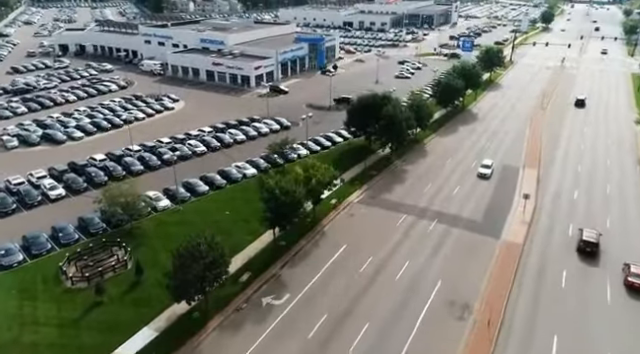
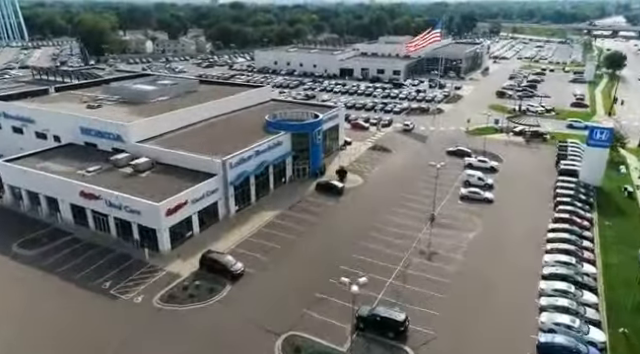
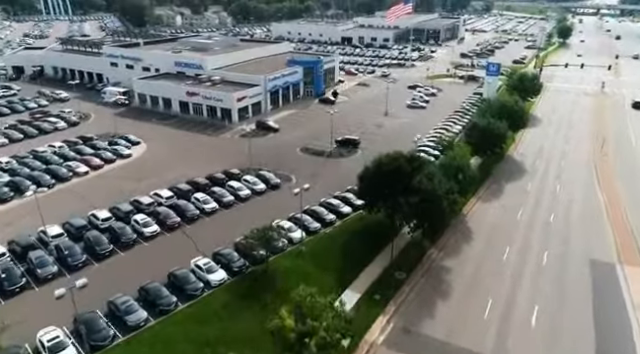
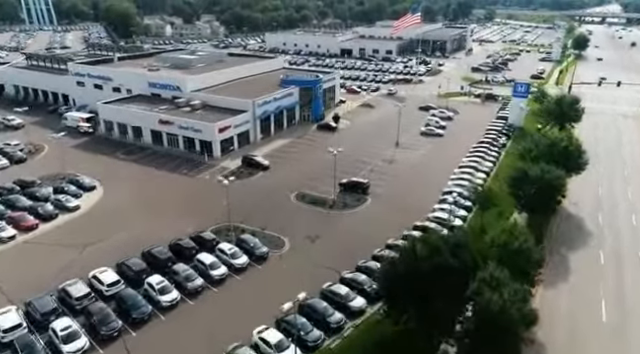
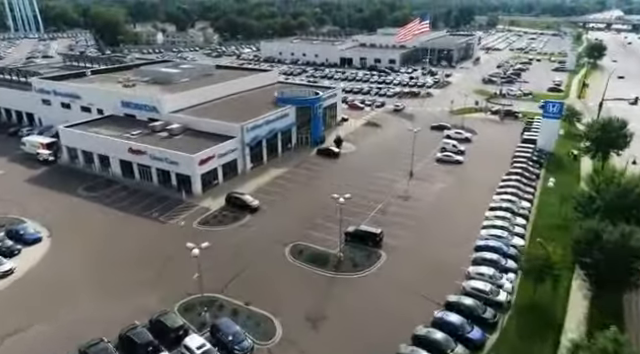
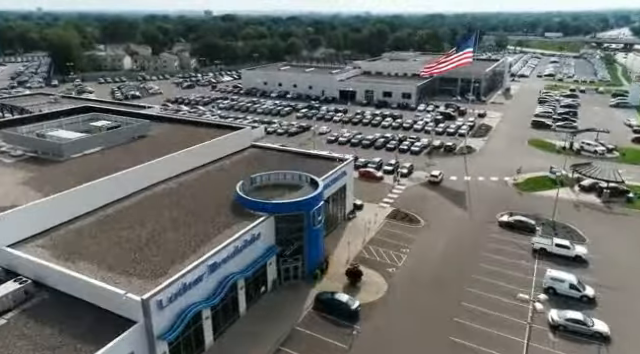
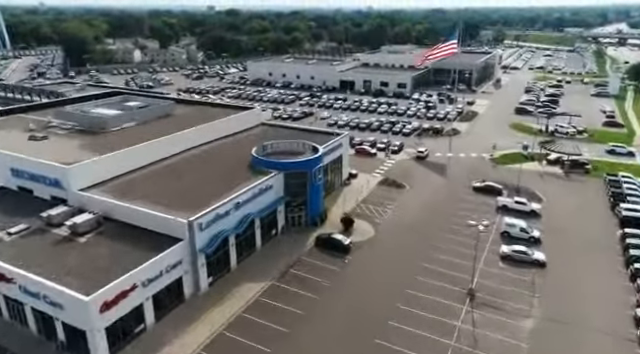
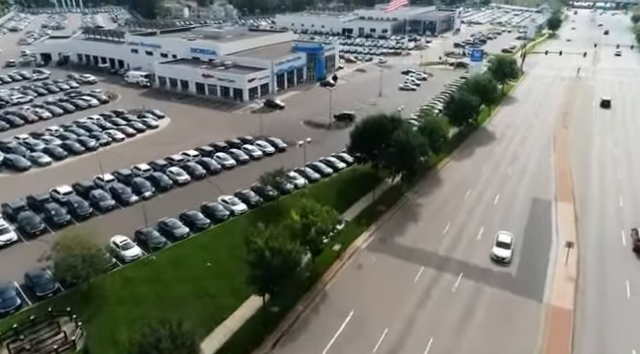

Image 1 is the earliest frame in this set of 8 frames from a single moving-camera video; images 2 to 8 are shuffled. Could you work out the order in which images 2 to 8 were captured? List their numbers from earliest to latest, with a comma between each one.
8, 3, 4, 5, 2, 7, 6
